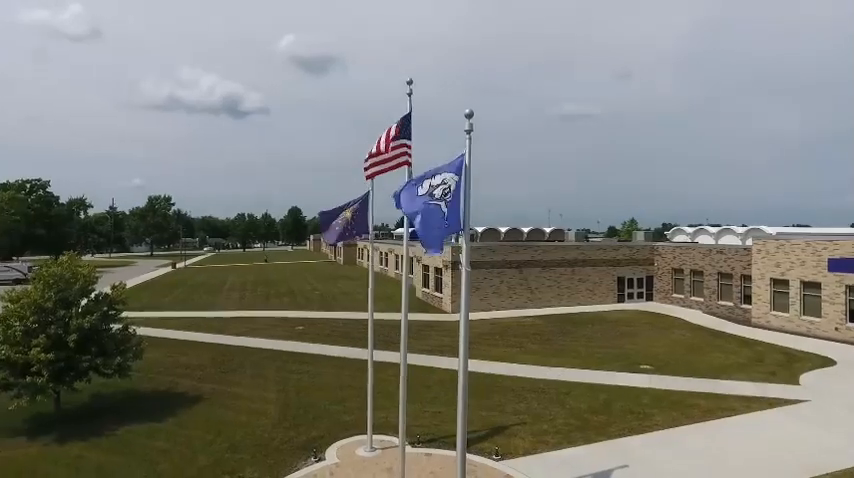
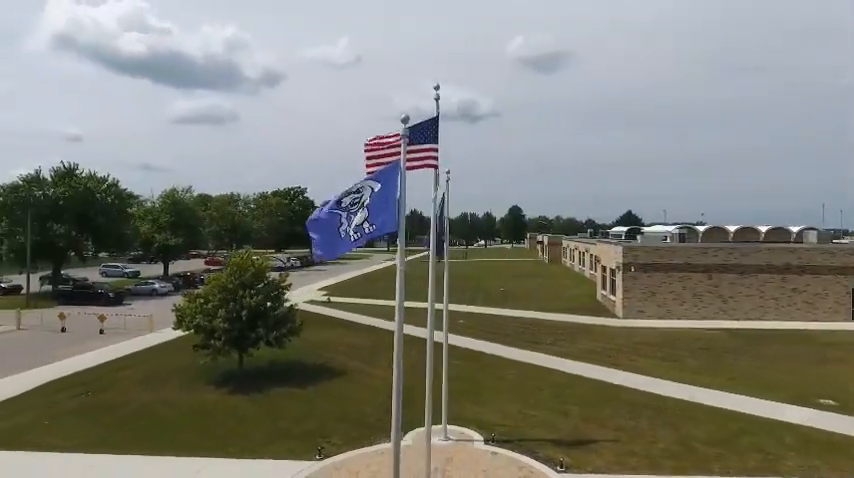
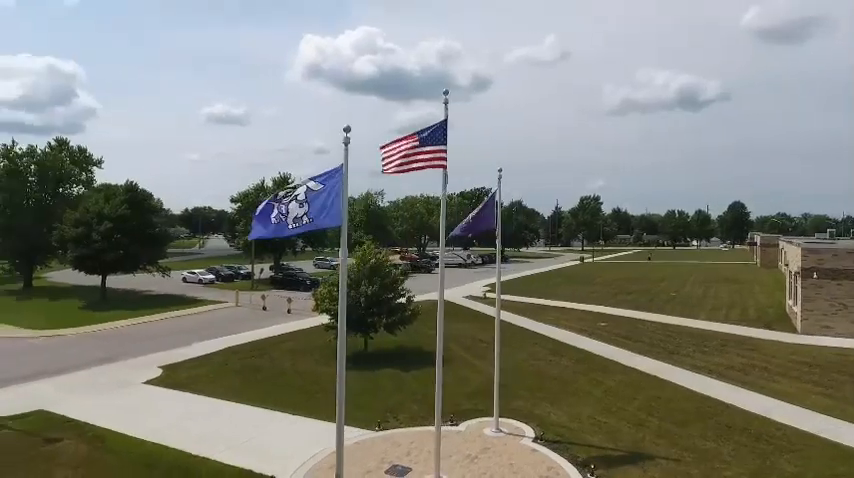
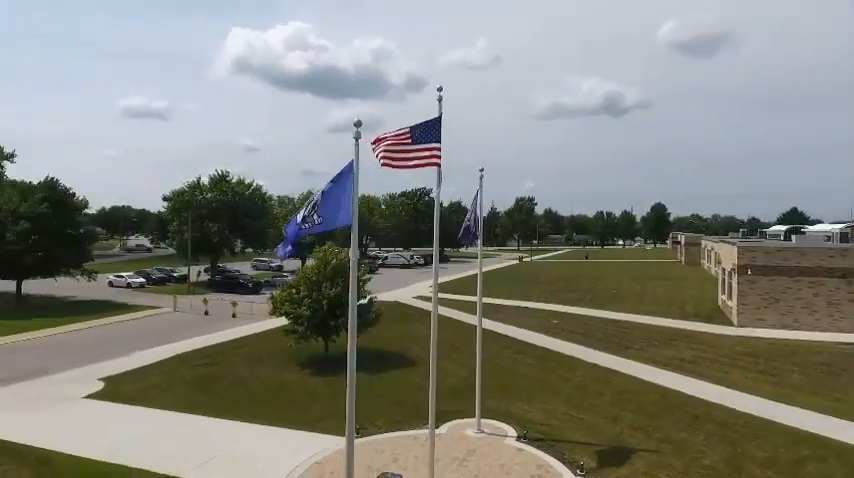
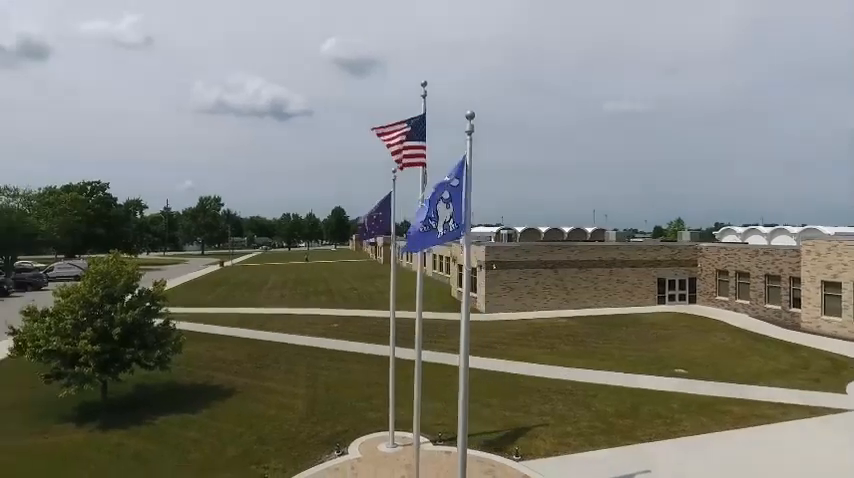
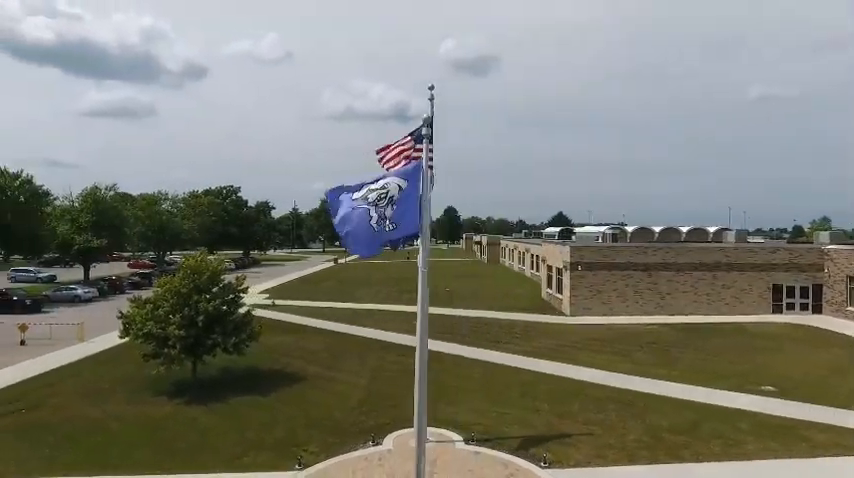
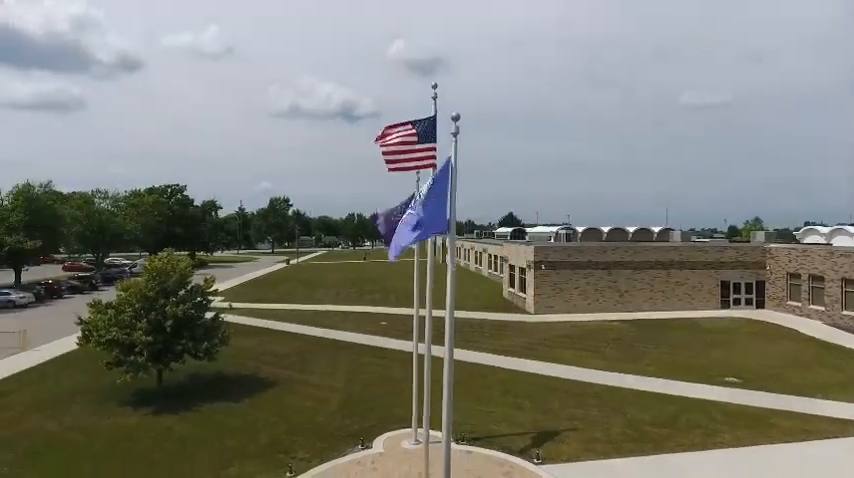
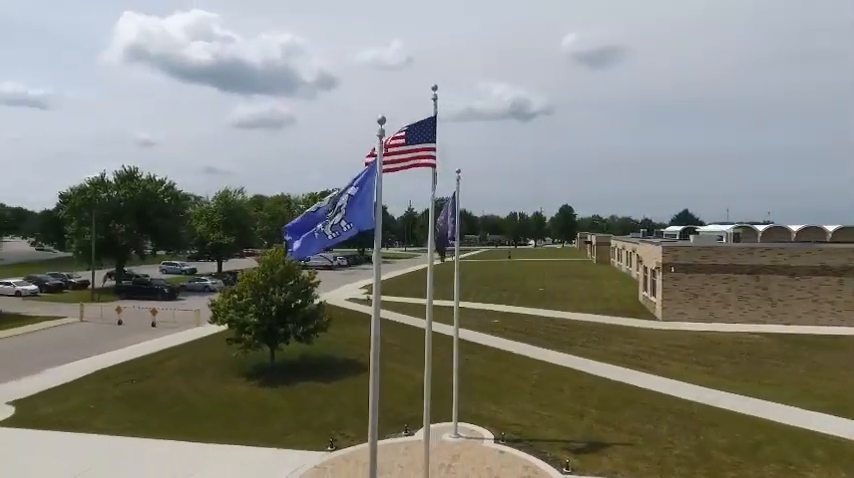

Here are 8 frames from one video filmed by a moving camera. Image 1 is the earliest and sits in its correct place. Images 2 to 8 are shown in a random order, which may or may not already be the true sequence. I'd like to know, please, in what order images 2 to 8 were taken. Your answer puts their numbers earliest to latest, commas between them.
5, 7, 6, 2, 8, 4, 3
